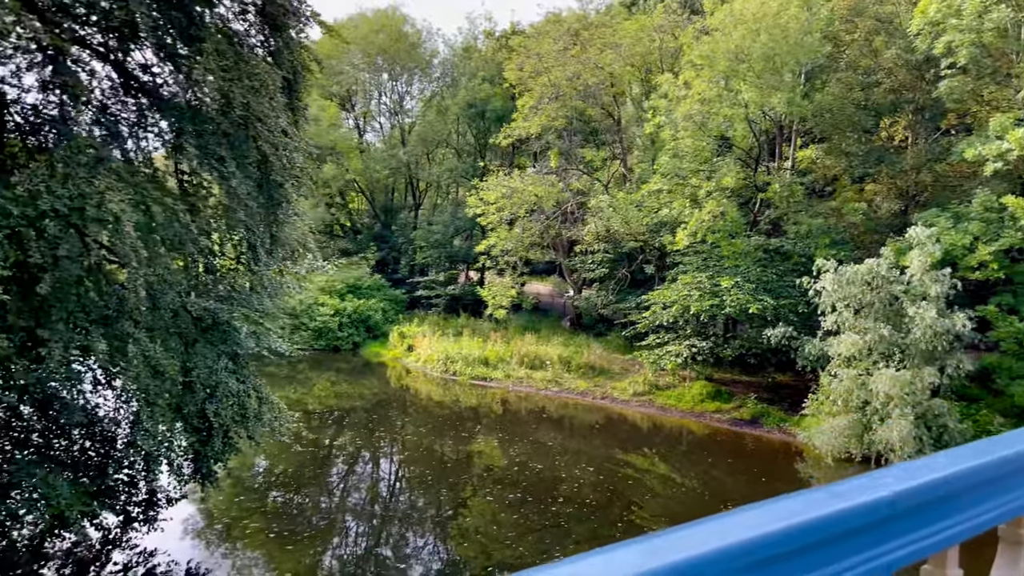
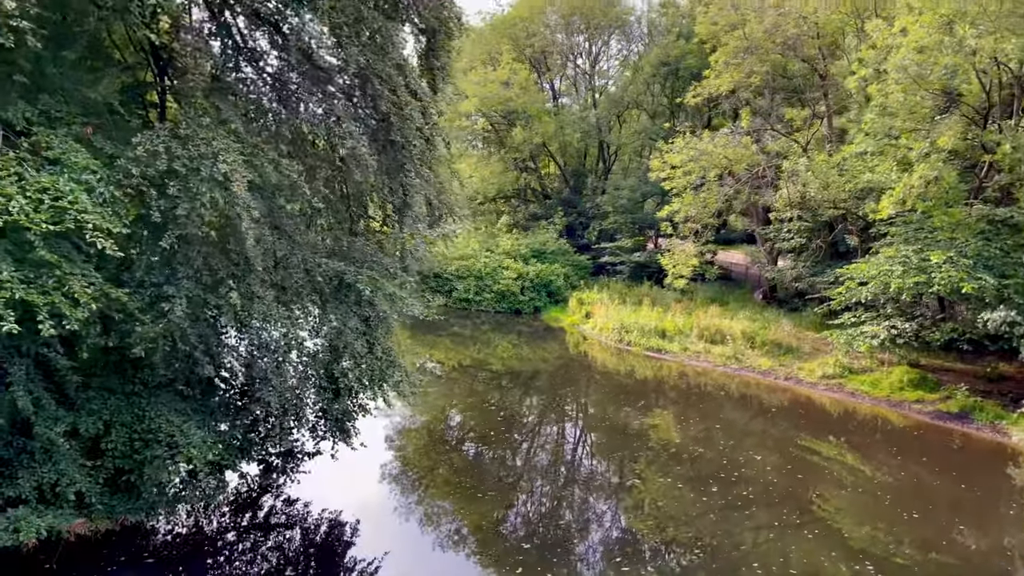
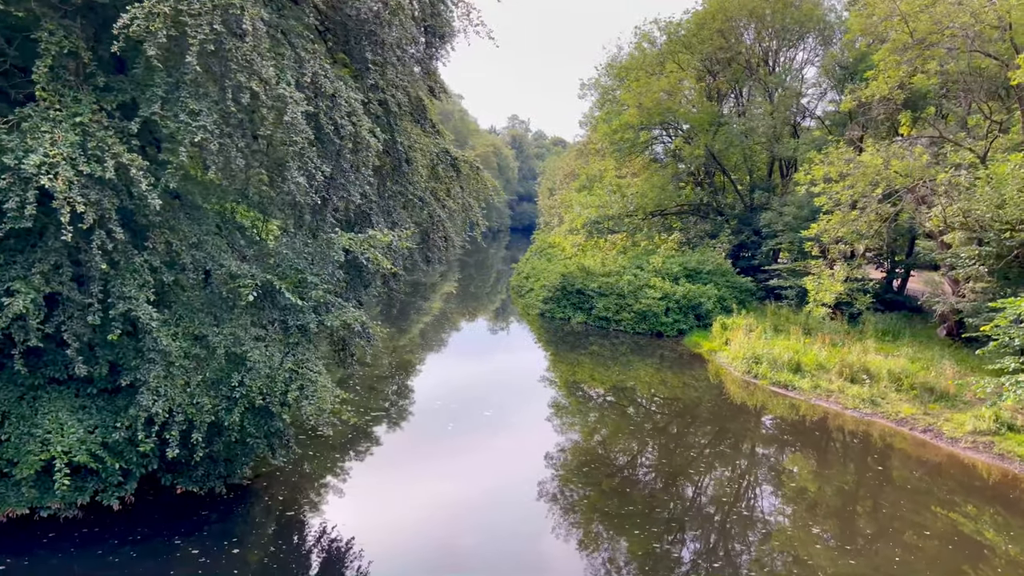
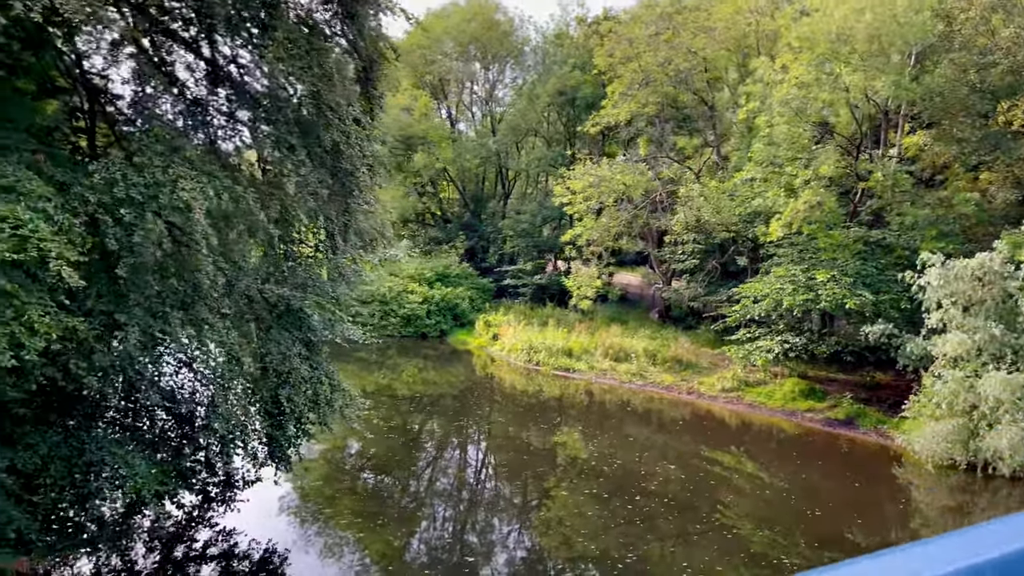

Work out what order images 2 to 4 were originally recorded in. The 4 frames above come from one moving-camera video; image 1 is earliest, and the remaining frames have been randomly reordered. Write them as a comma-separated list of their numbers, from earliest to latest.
4, 2, 3
